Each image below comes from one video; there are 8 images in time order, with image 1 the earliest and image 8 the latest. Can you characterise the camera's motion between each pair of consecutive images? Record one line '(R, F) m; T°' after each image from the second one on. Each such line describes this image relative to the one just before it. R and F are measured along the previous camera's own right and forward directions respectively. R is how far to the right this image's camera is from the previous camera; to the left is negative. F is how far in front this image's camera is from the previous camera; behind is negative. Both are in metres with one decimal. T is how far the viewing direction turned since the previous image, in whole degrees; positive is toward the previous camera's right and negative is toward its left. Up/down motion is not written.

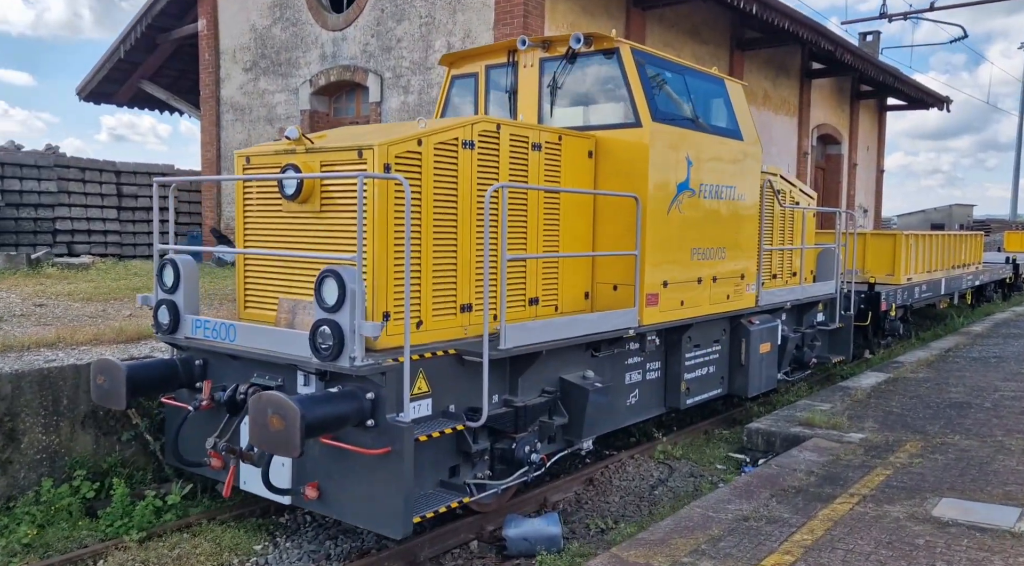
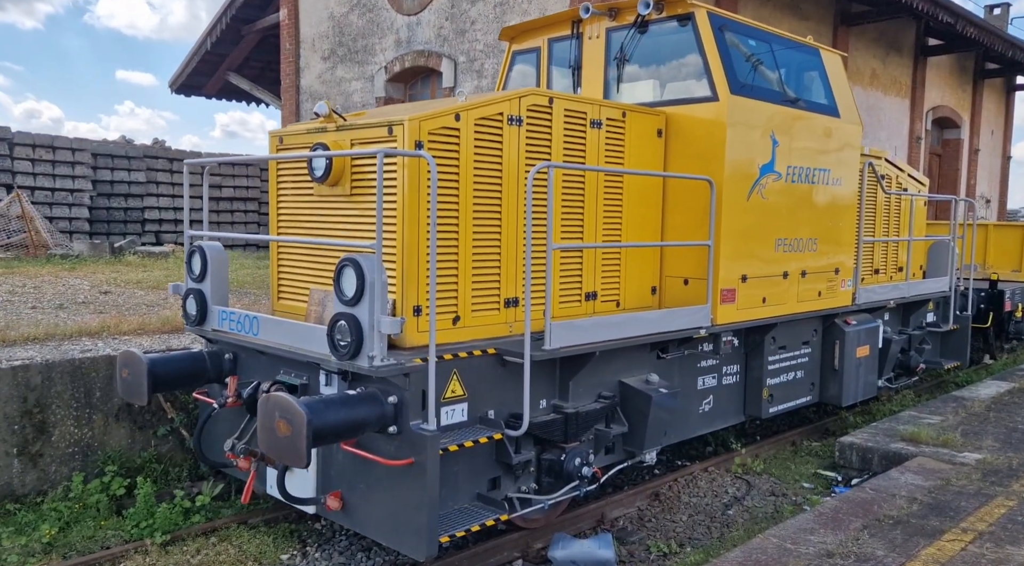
(+0.3, +0.5) m; -7°
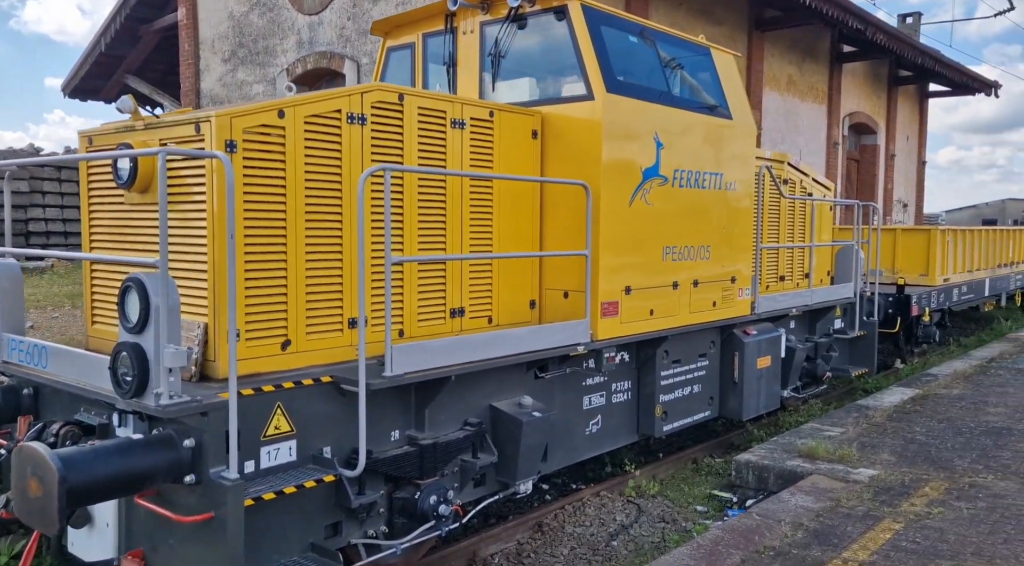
(+0.5, +0.4) m; +4°
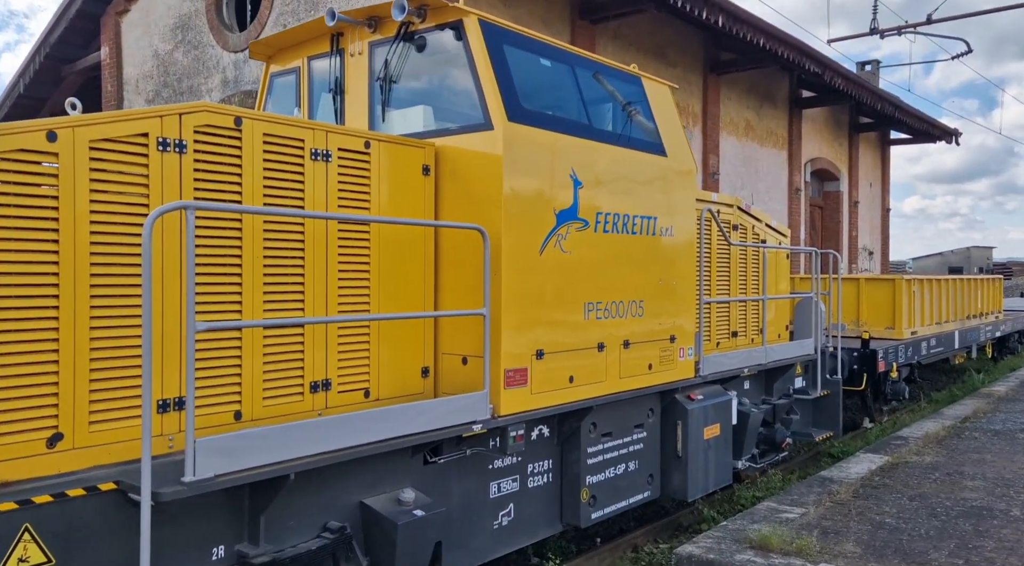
(+0.5, +0.8) m; +2°
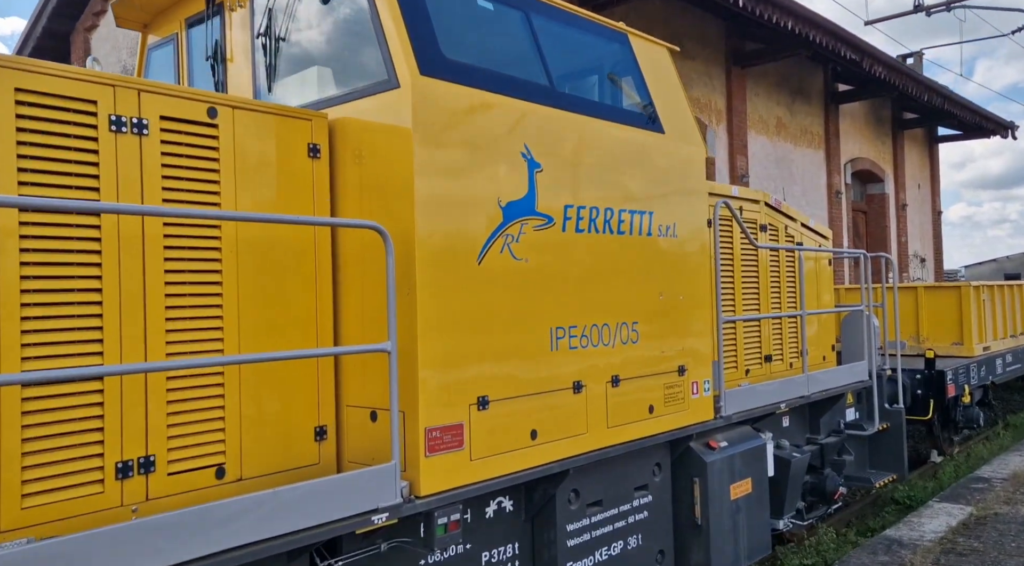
(+0.4, +1.3) m; -3°
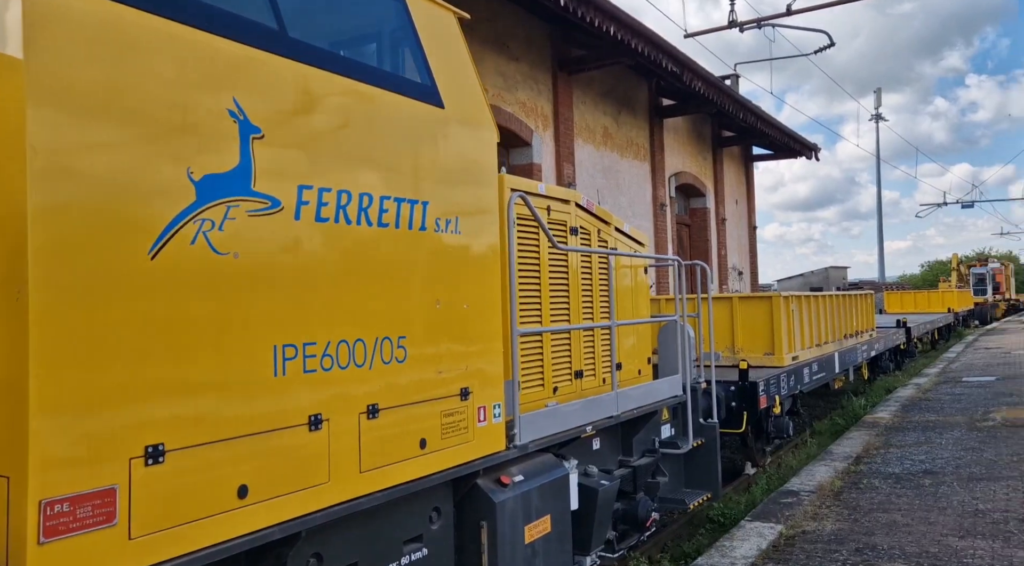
(+0.4, +0.8) m; +11°
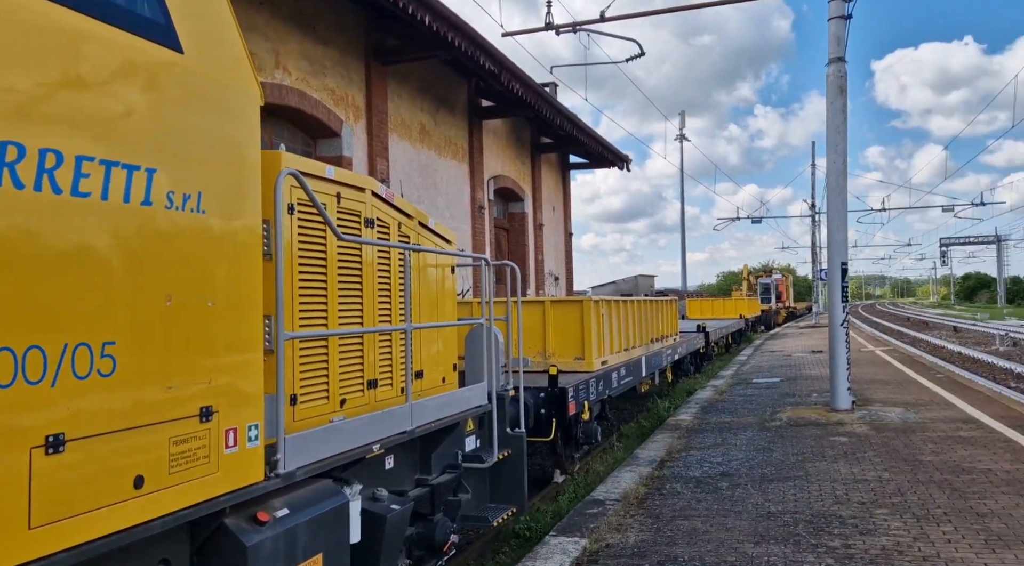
(+0.2, +0.6) m; +13°
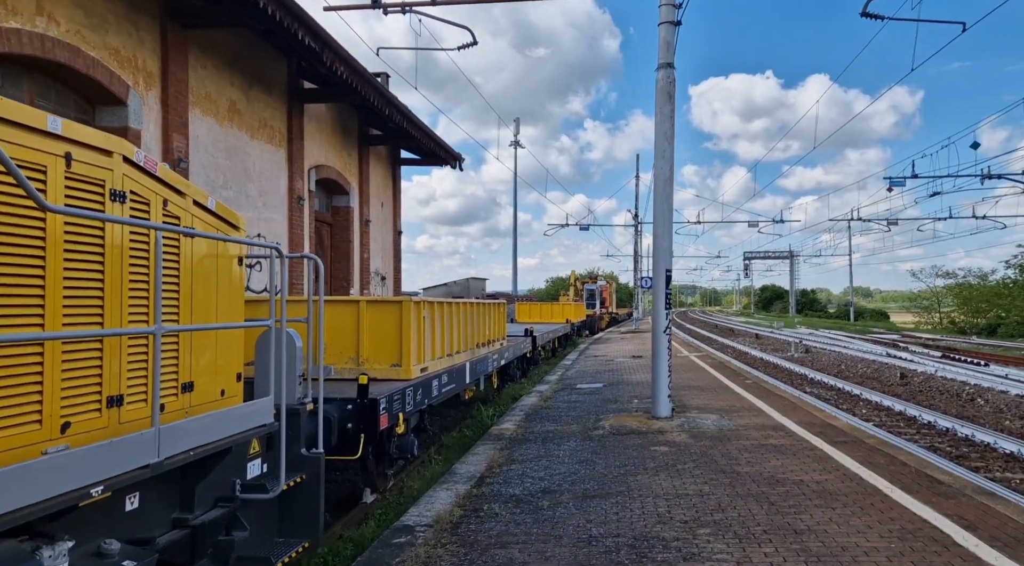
(+0.2, +0.8) m; +12°
